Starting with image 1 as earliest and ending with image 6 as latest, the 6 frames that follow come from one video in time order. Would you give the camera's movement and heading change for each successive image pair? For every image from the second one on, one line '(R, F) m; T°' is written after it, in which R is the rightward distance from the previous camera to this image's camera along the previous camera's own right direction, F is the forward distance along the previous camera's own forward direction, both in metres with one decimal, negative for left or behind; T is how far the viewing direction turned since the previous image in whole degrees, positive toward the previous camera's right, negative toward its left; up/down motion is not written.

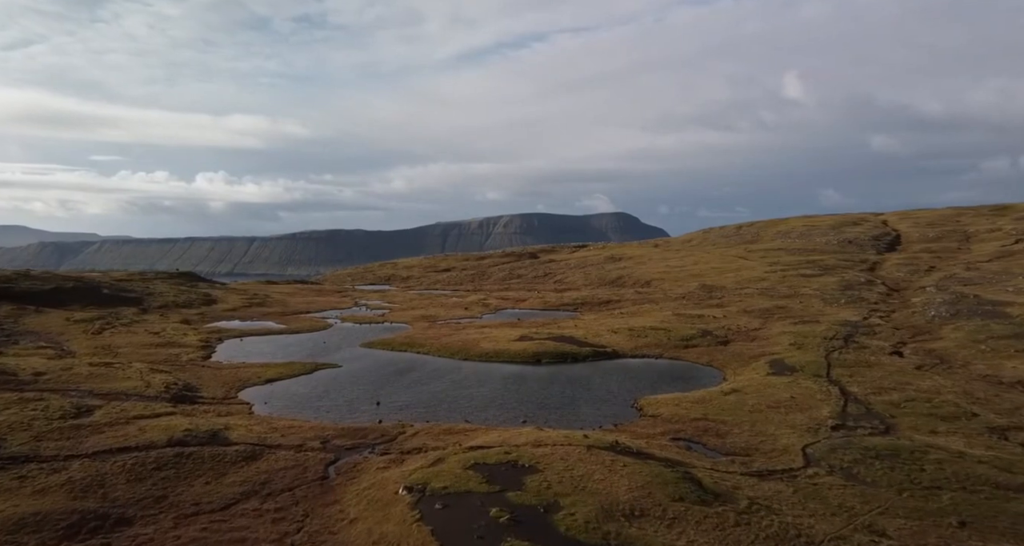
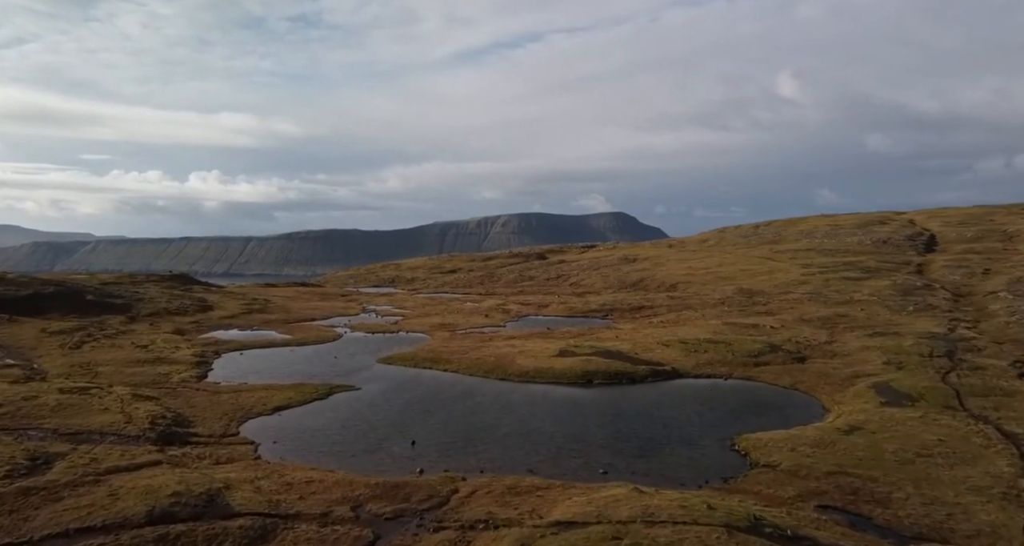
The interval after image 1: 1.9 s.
(-3.3, +7.8) m; 0°
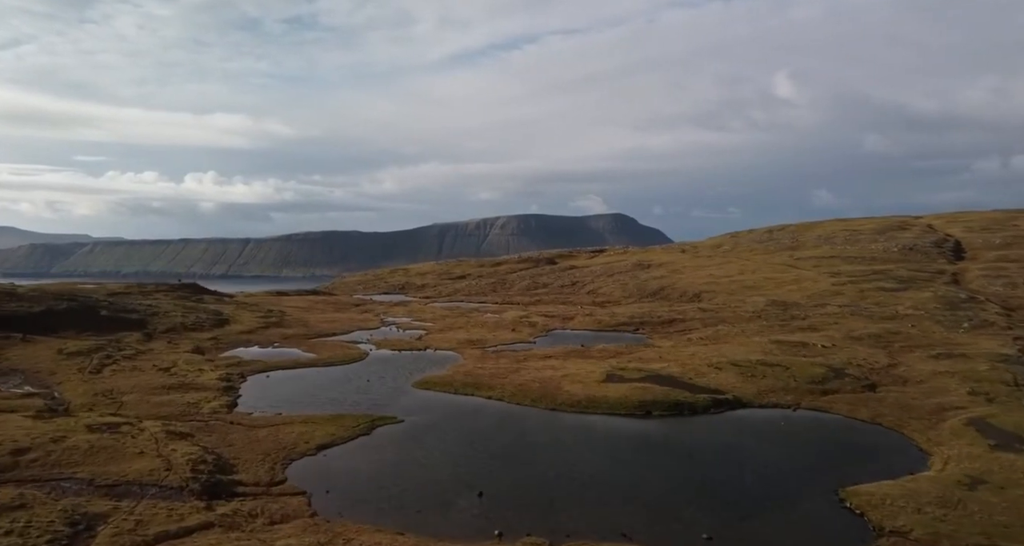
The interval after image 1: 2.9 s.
(-3.5, +3.0) m; 0°
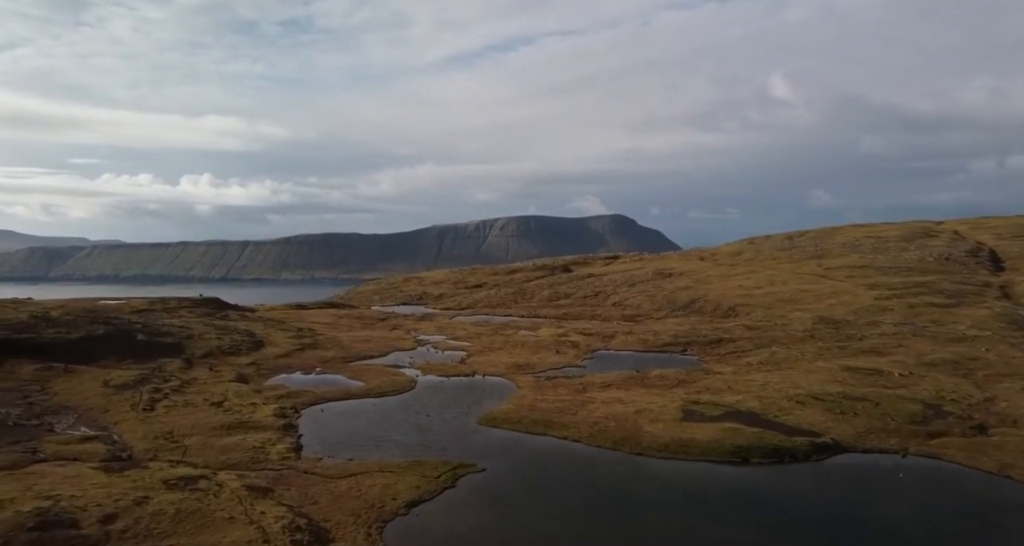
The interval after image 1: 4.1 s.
(-5.4, +2.3) m; 0°
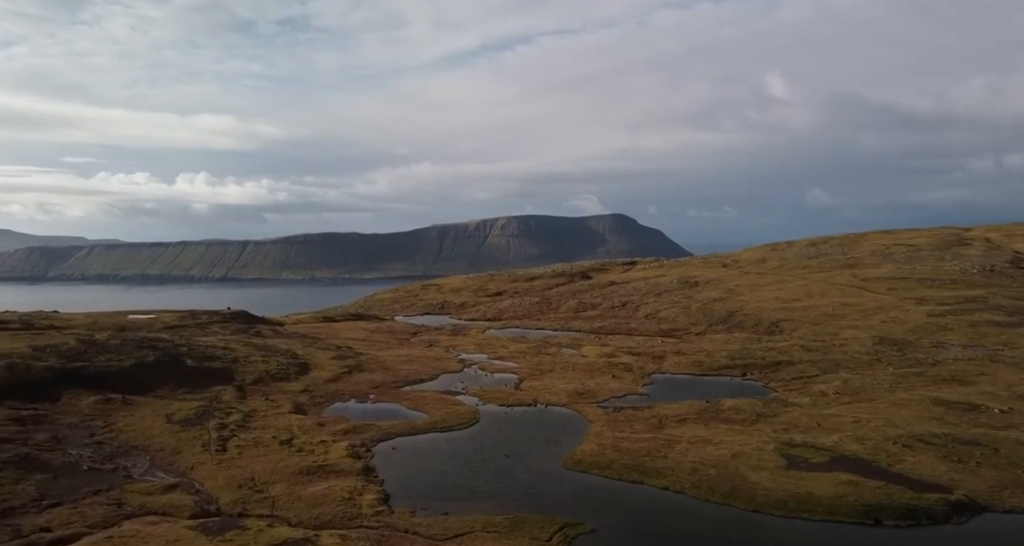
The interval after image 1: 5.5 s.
(-6.6, +2.3) m; -1°
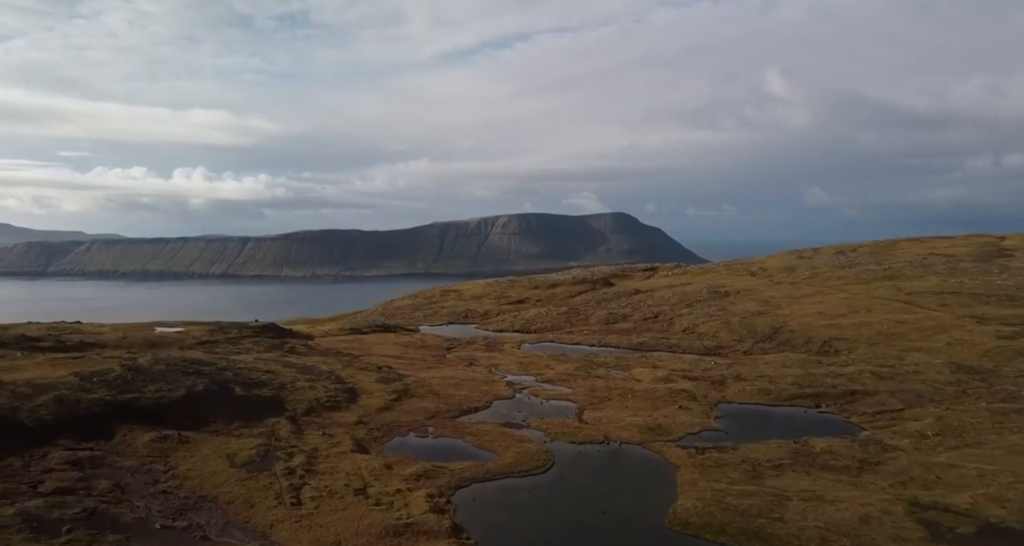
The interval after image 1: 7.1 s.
(-7.3, +4.4) m; -1°
